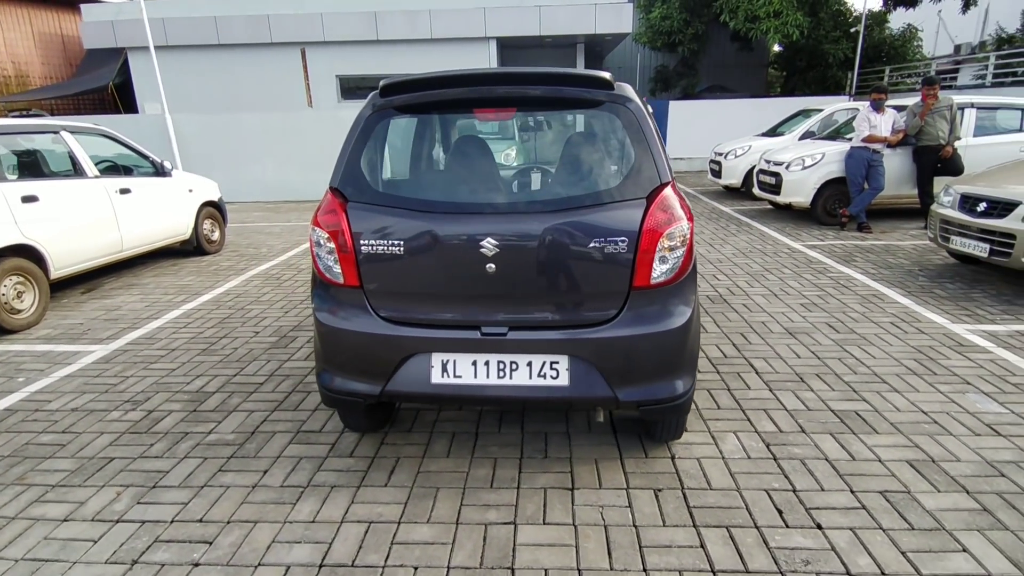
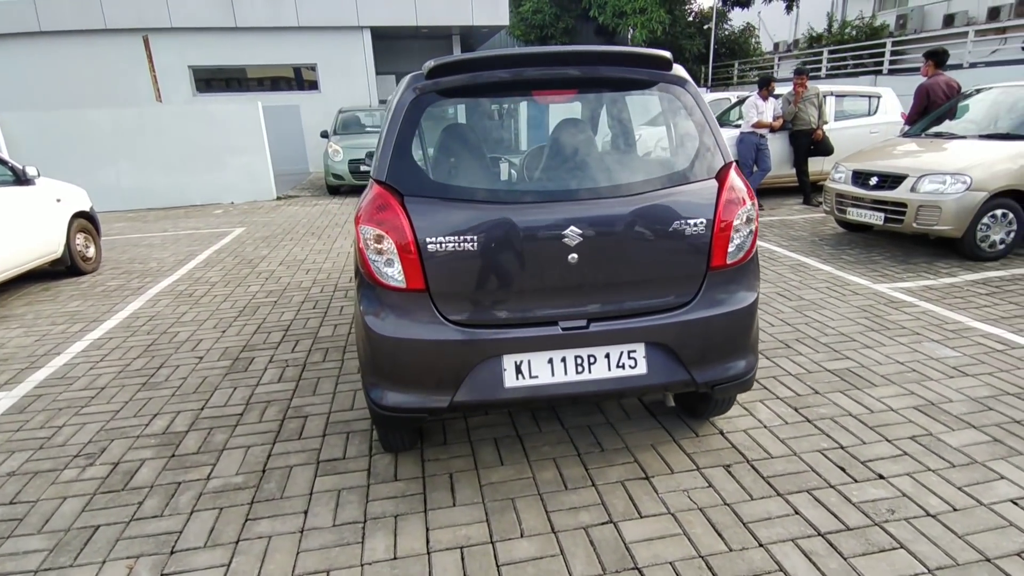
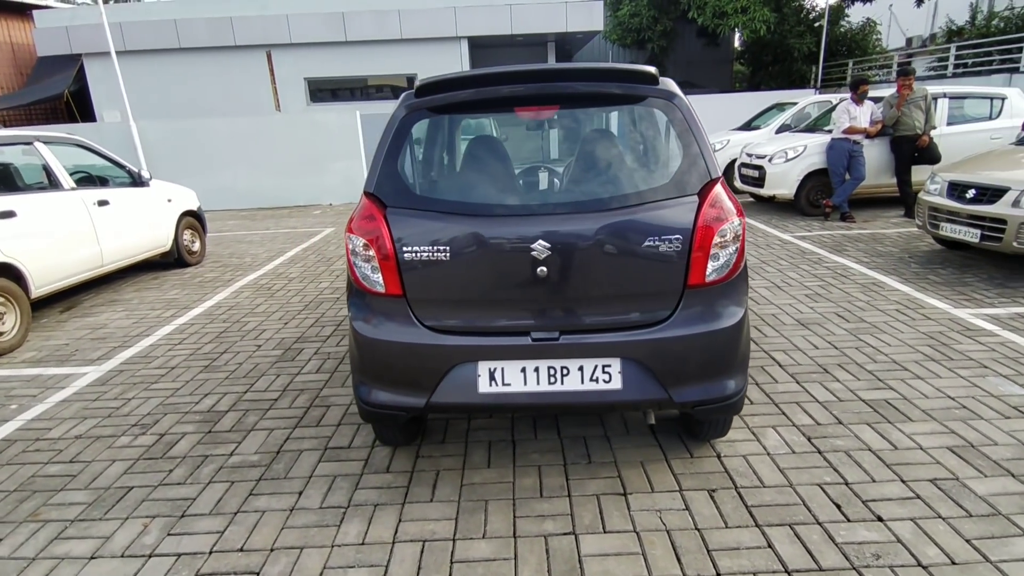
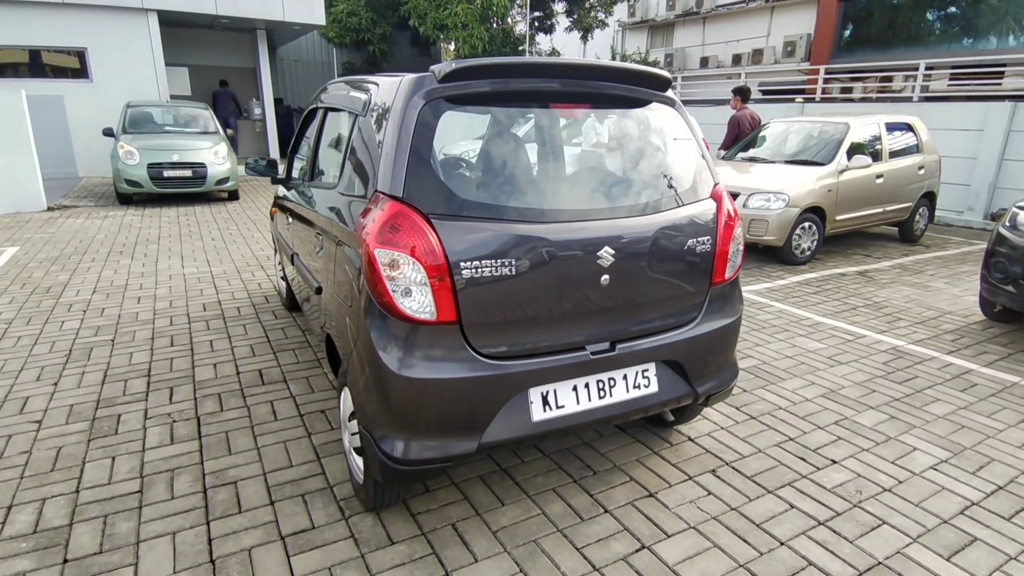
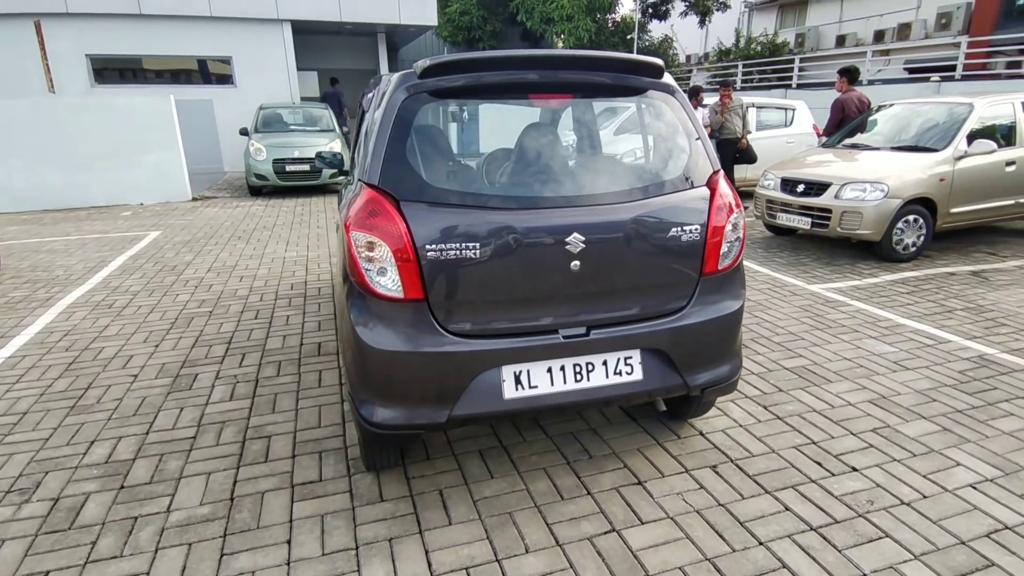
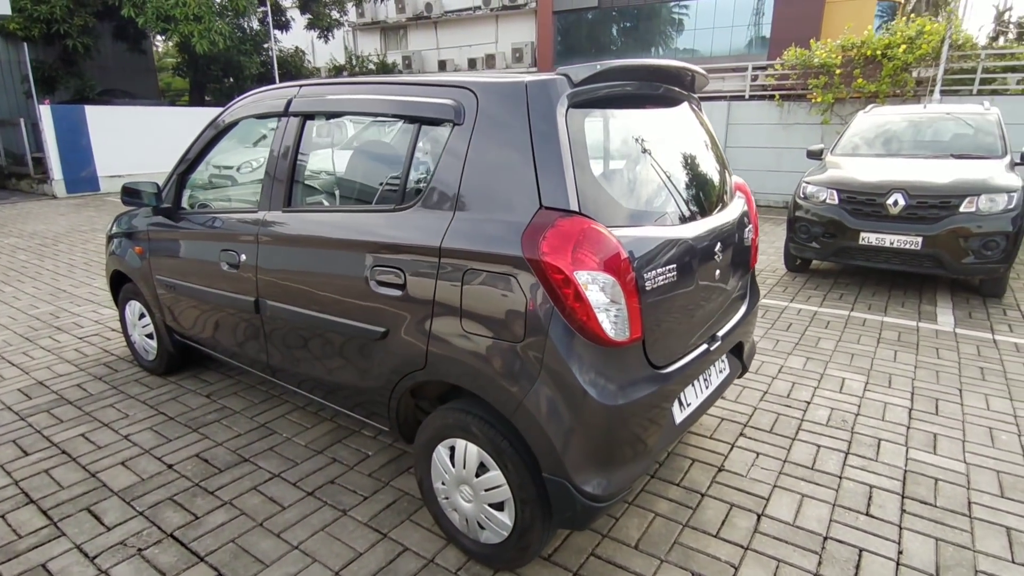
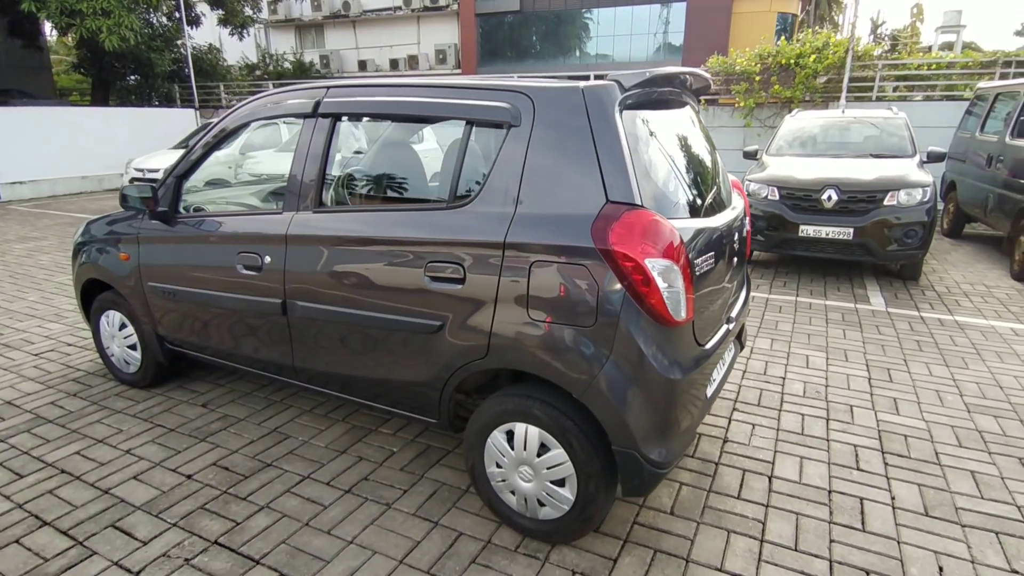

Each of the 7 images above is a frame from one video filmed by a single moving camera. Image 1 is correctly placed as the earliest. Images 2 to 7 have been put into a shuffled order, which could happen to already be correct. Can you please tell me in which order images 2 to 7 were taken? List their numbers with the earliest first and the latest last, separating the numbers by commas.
3, 2, 5, 4, 6, 7
